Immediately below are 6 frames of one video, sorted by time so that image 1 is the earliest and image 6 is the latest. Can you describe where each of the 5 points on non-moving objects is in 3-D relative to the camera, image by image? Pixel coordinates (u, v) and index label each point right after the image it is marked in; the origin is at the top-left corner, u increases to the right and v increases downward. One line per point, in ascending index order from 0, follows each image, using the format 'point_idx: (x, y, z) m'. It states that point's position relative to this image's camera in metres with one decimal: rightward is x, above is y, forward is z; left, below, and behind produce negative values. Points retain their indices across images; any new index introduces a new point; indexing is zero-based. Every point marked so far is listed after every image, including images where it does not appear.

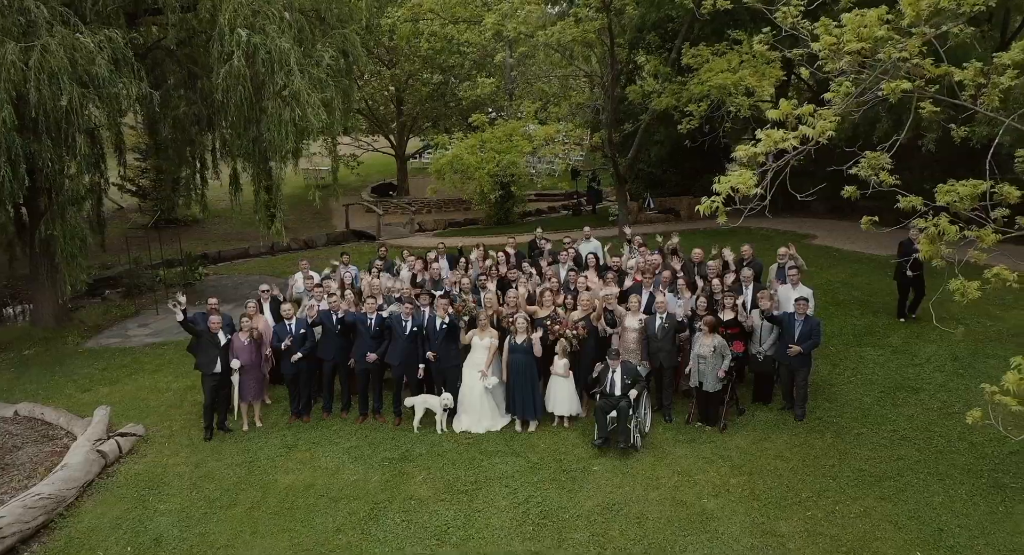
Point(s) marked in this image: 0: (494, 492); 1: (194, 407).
0: (-0.2, -2.1, +6.1) m
1: (-4.2, -1.7, +8.5) m
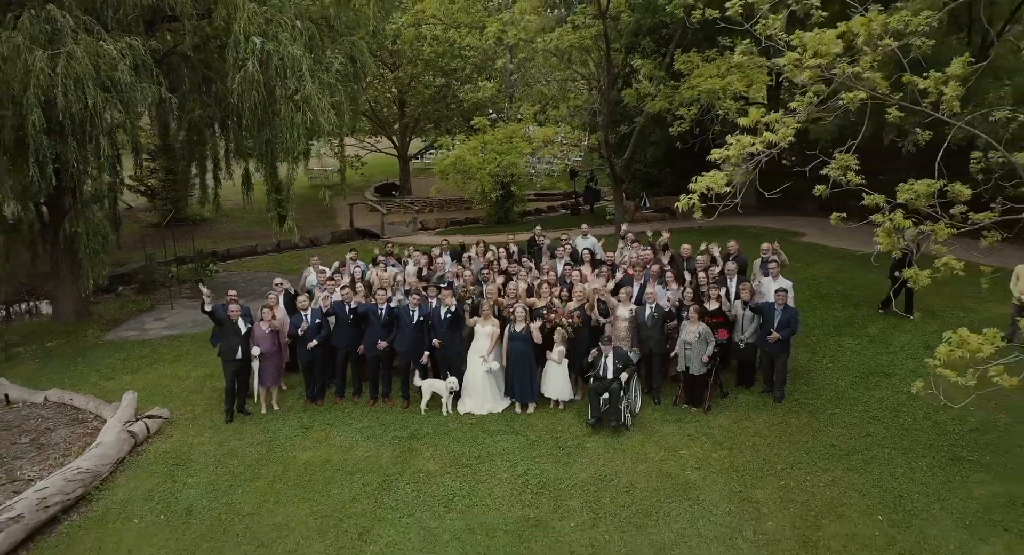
0: (-0.2, -2.0, +6.7) m
1: (-4.2, -1.6, +9.0) m
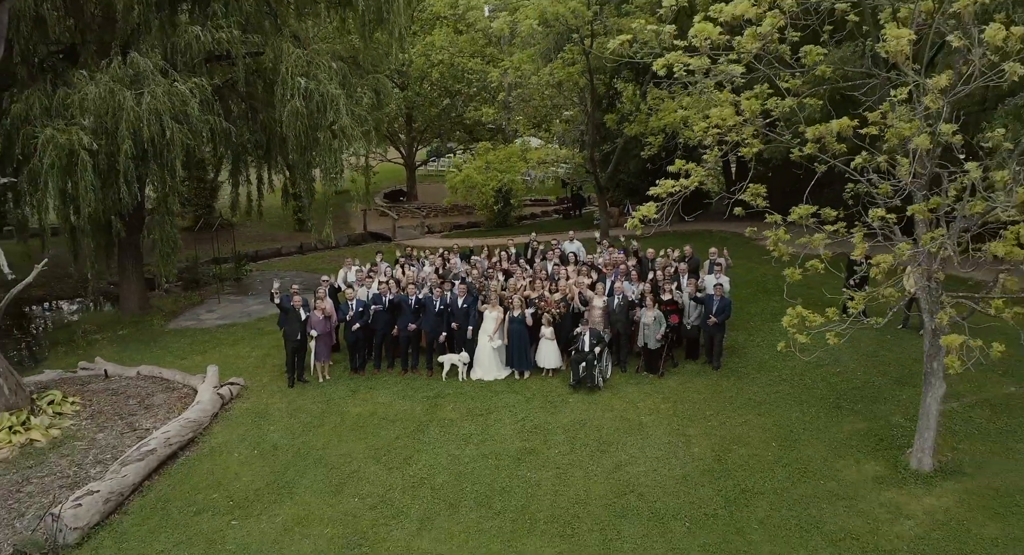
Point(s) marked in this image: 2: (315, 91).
0: (-0.1, -1.9, +8.9) m
1: (-4.2, -1.6, +11.2) m
2: (-4.0, +3.8, +13.1) m
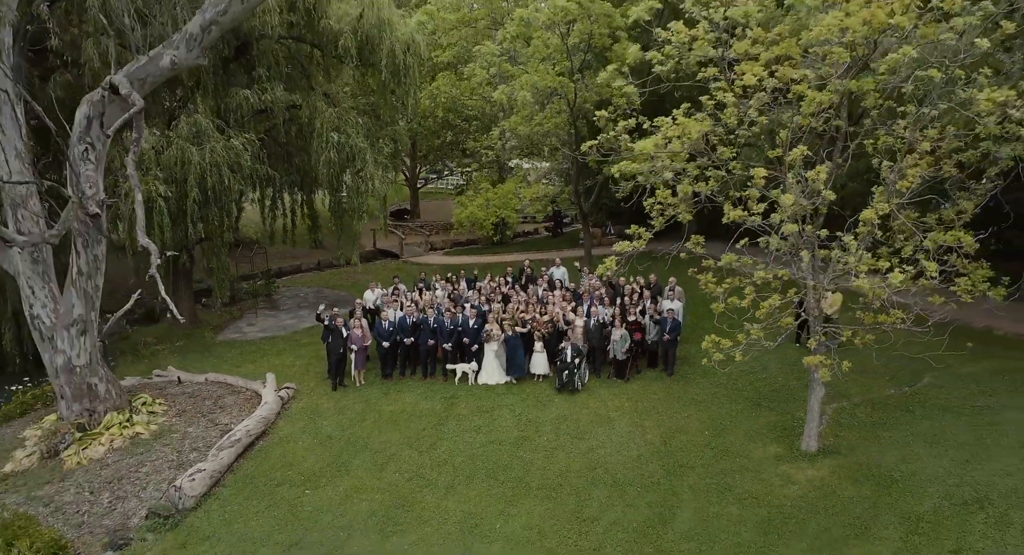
0: (-0.2, -2.5, +11.6) m
1: (-4.3, -2.1, +13.8) m
2: (-4.1, +3.3, +15.7) m
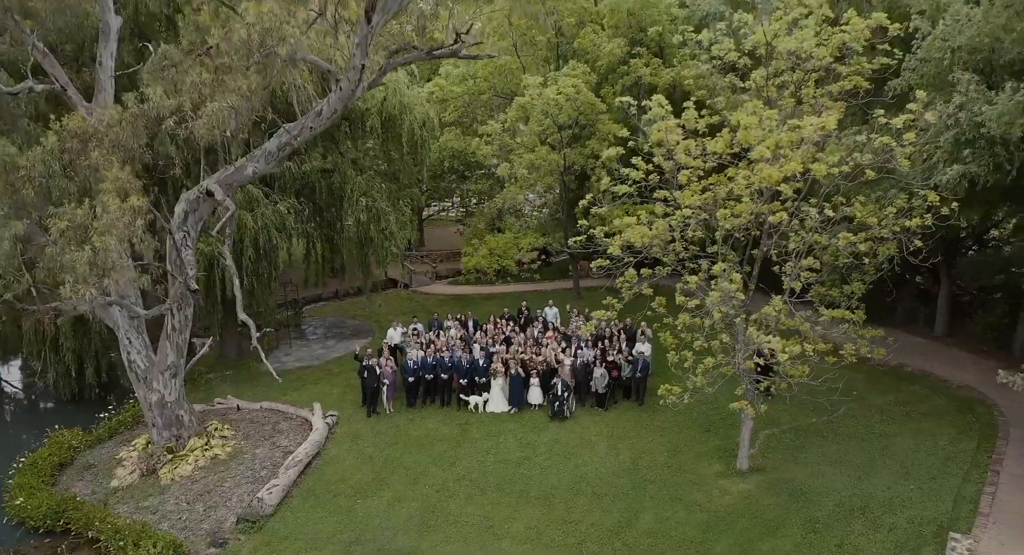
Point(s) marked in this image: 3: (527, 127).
0: (-0.1, -3.7, +14.6) m
1: (-4.2, -3.3, +16.7) m
2: (-4.1, +2.1, +18.6) m
3: (+0.5, +4.4, +18.7) m
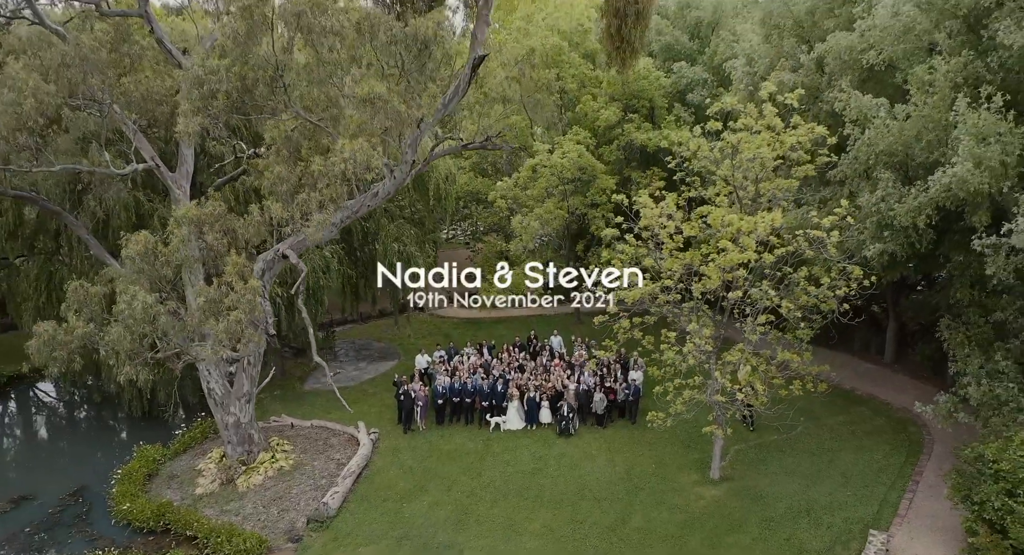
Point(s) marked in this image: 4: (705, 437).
0: (+0.3, -4.8, +17.6) m
1: (-3.8, -4.4, +19.7) m
2: (-3.7, +1.0, +21.5) m
3: (+0.8, +3.3, +21.7) m
4: (+5.4, -4.4, +17.7) m
